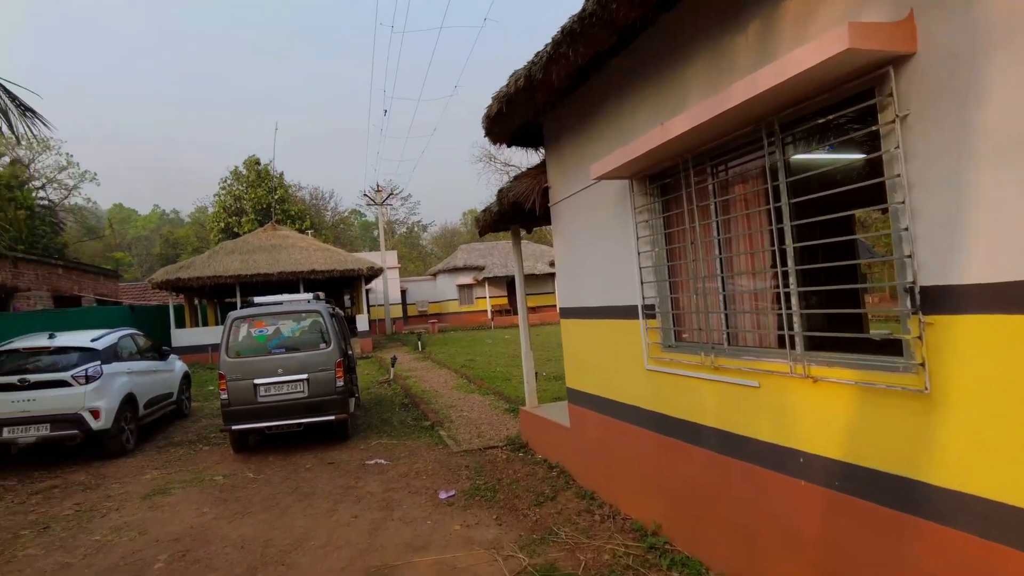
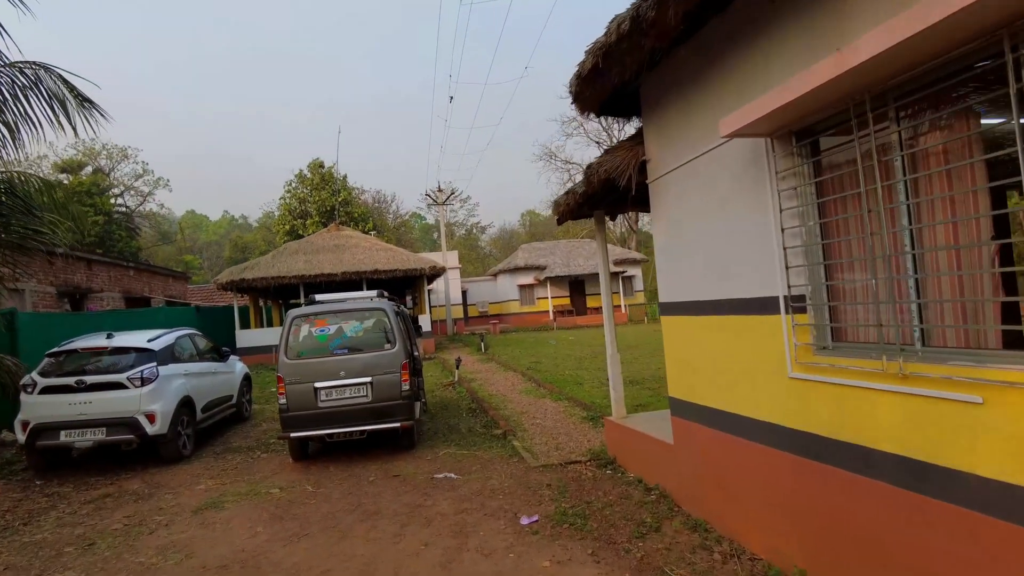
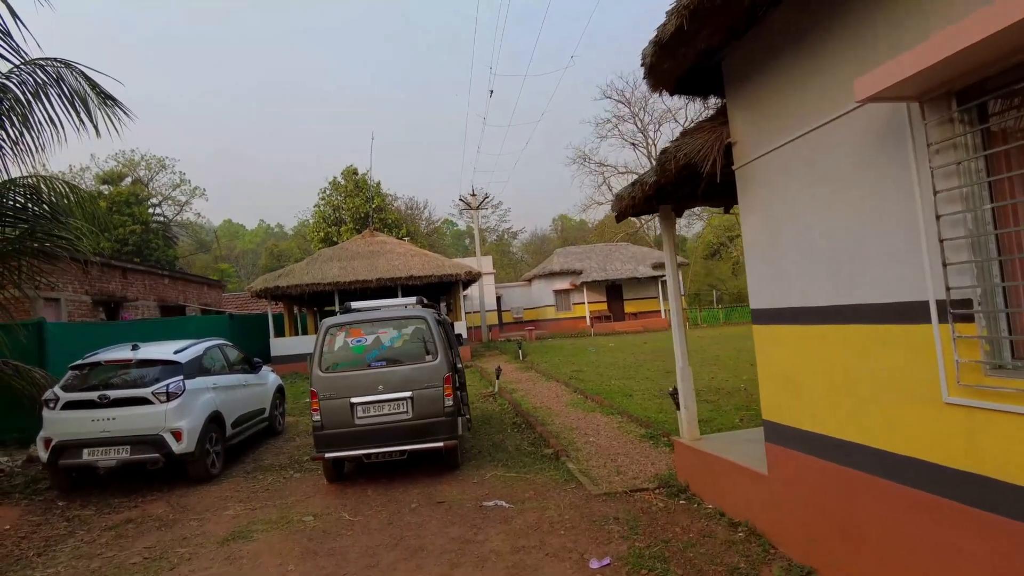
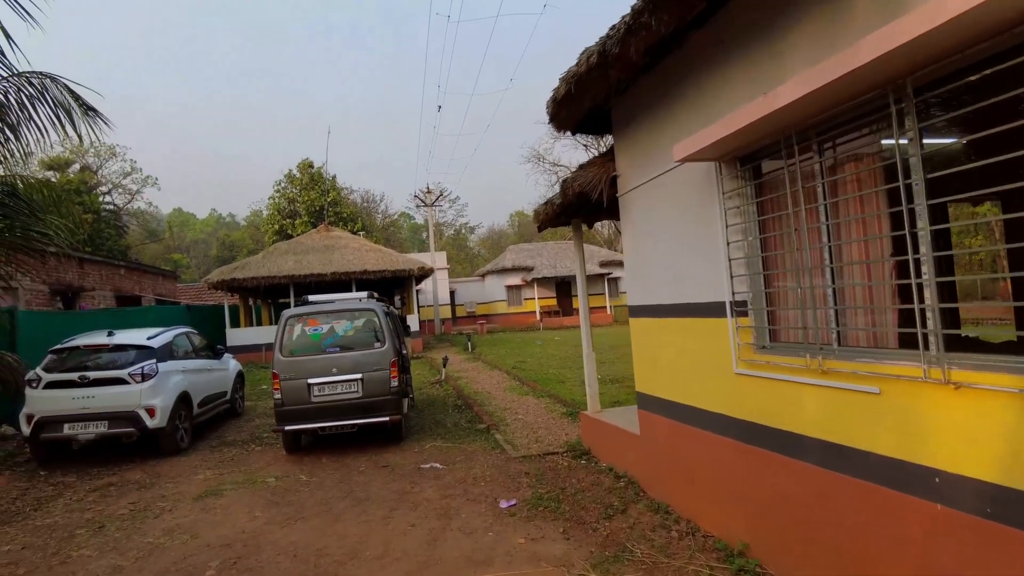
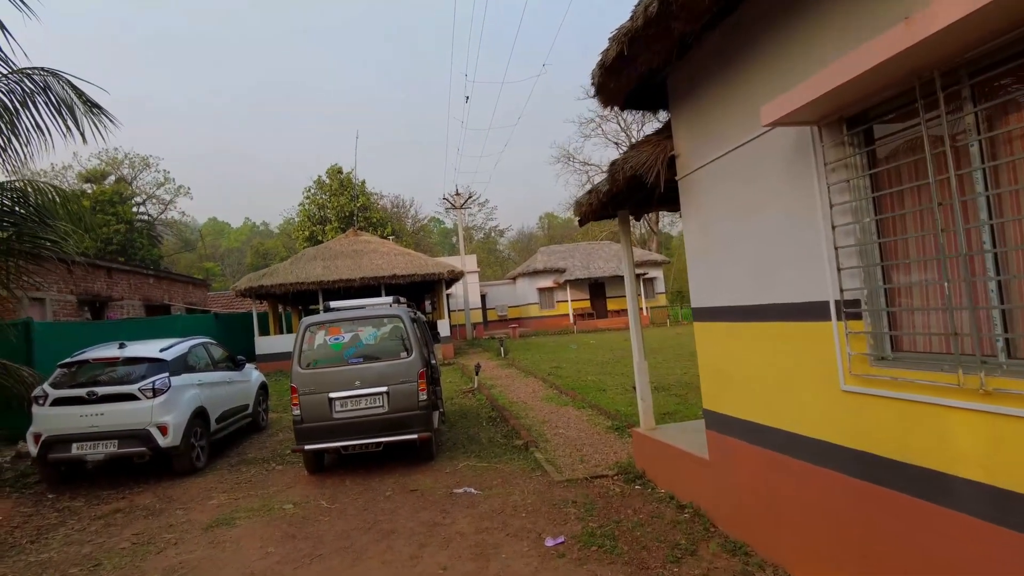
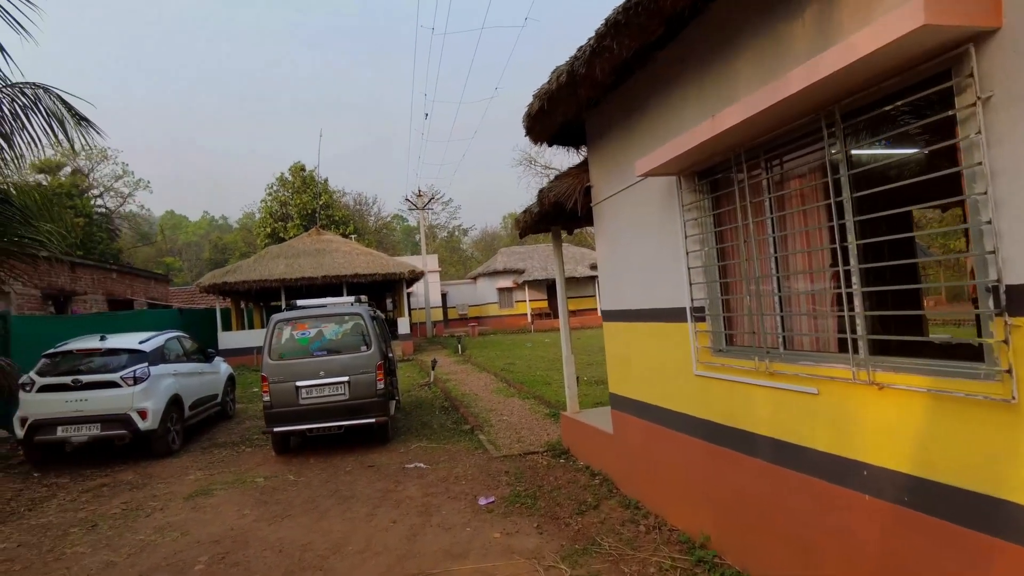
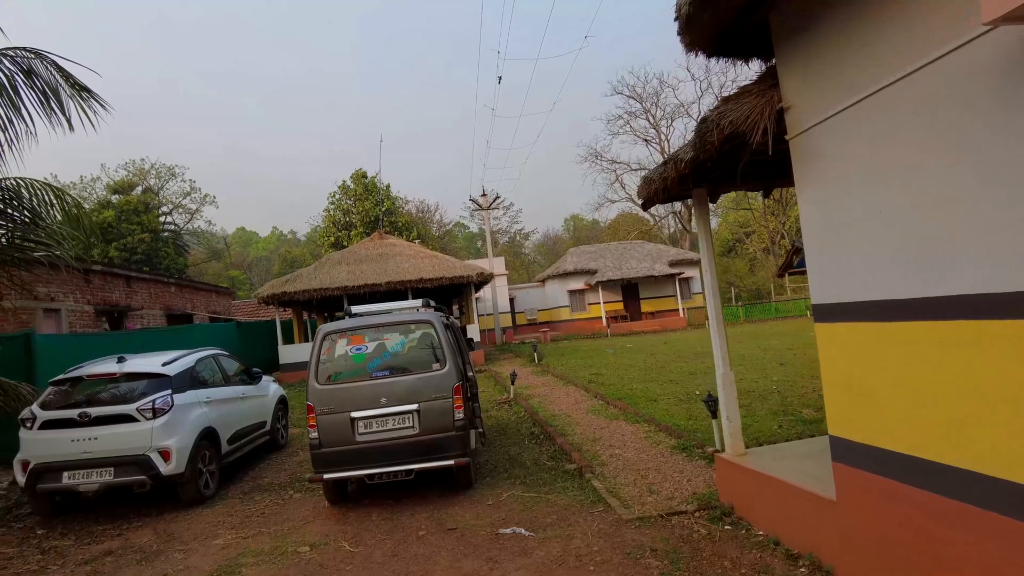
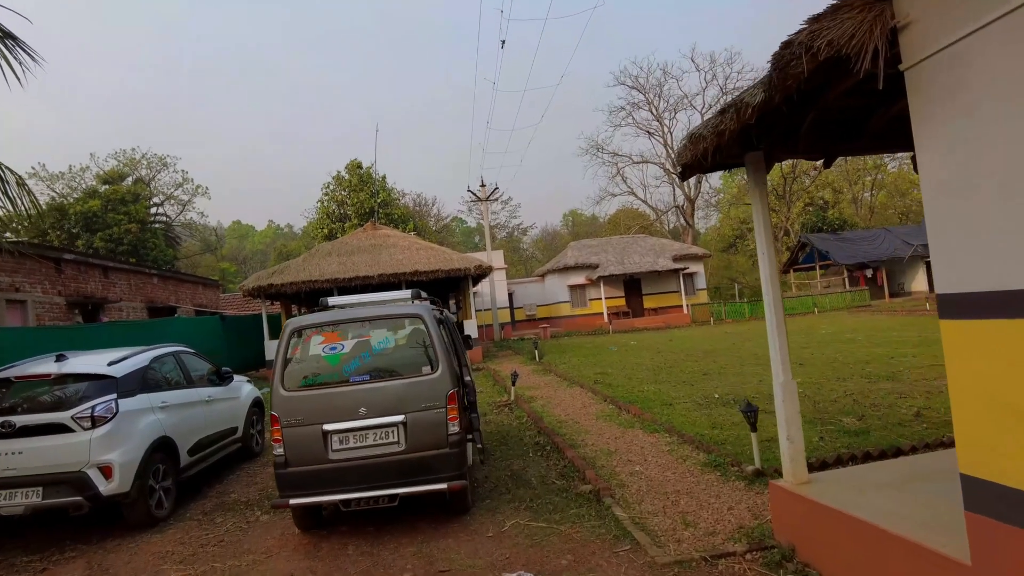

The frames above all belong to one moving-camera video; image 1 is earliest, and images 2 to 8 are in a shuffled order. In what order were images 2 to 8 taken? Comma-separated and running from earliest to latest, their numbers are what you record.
6, 4, 2, 5, 3, 7, 8
